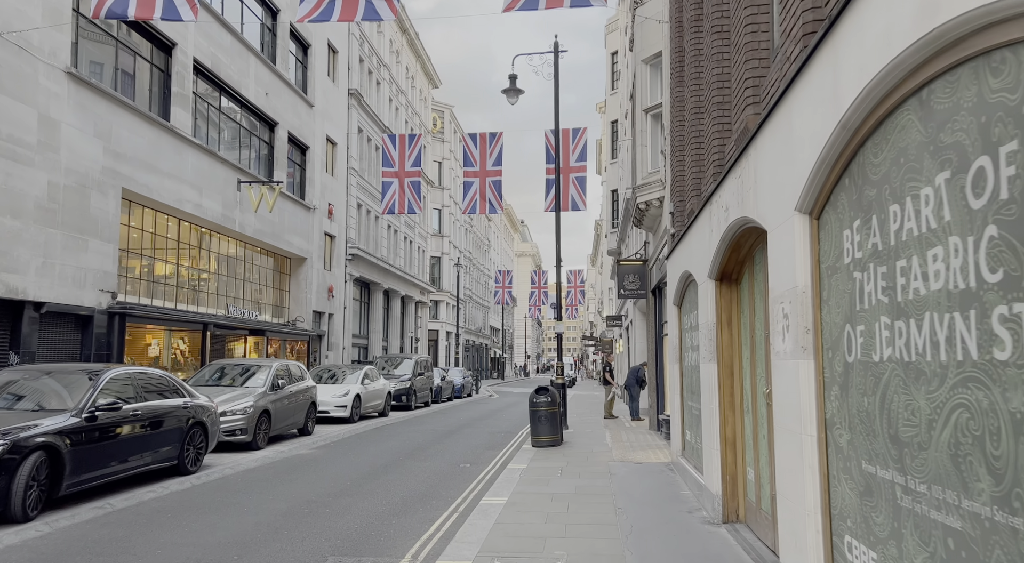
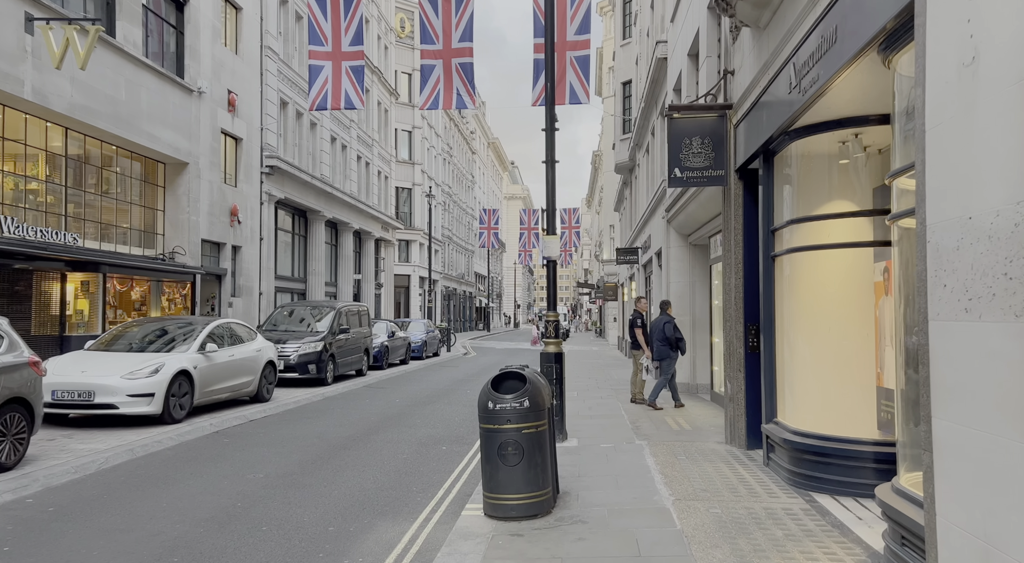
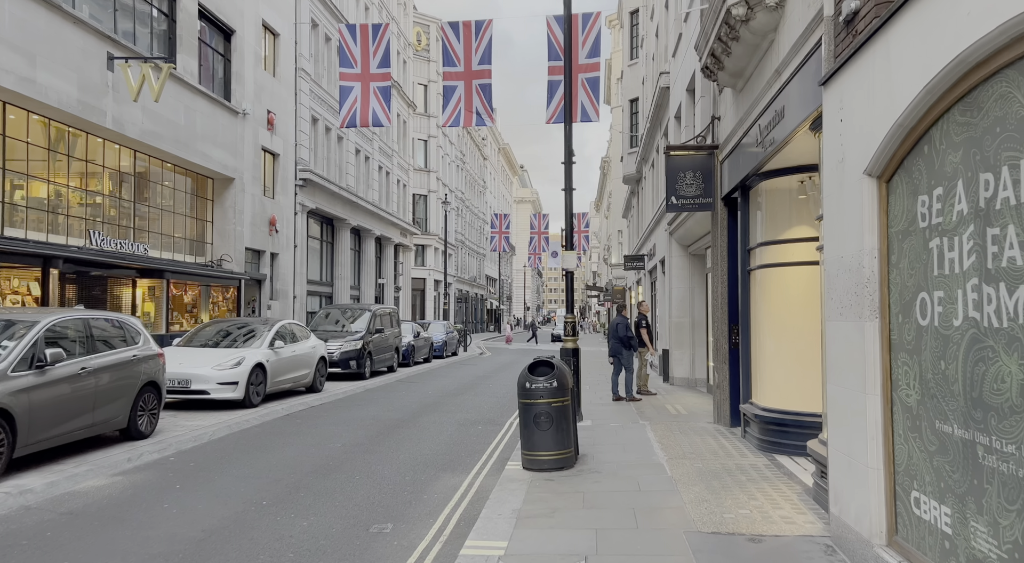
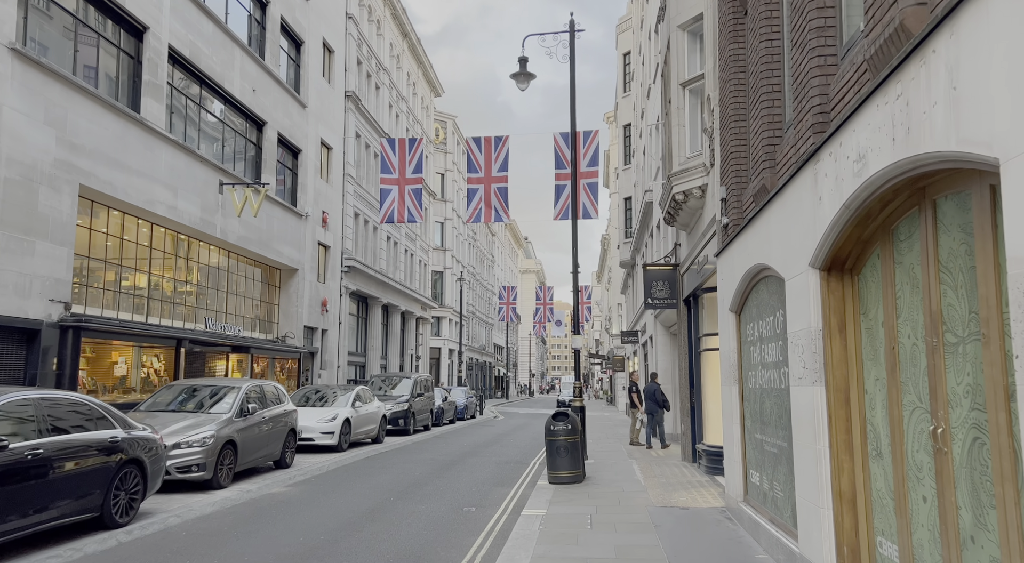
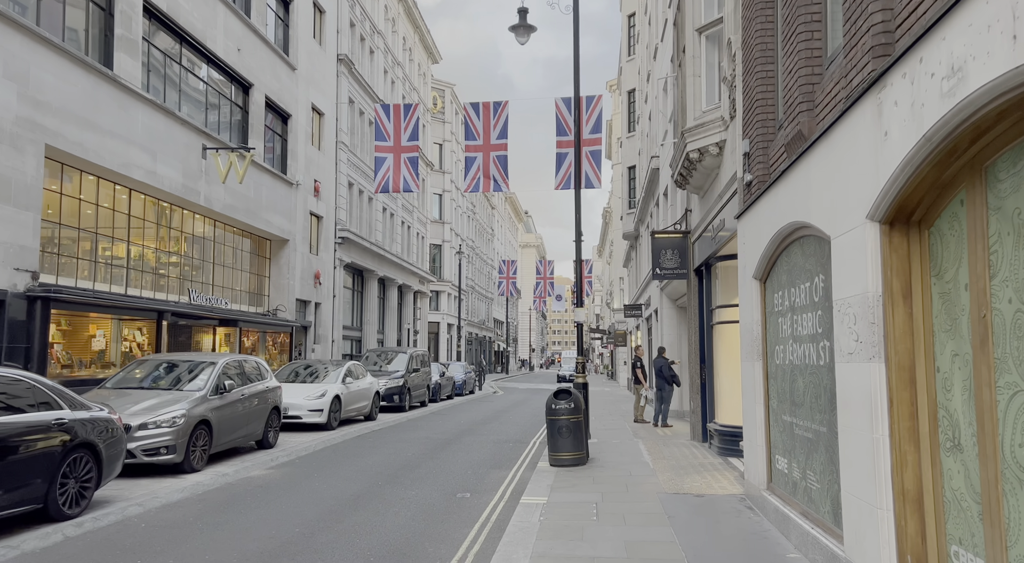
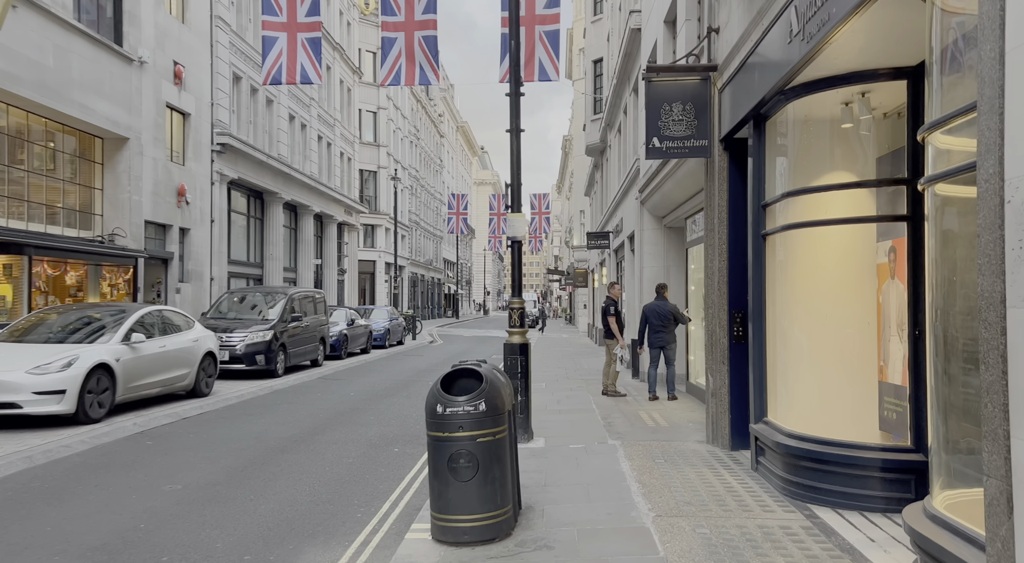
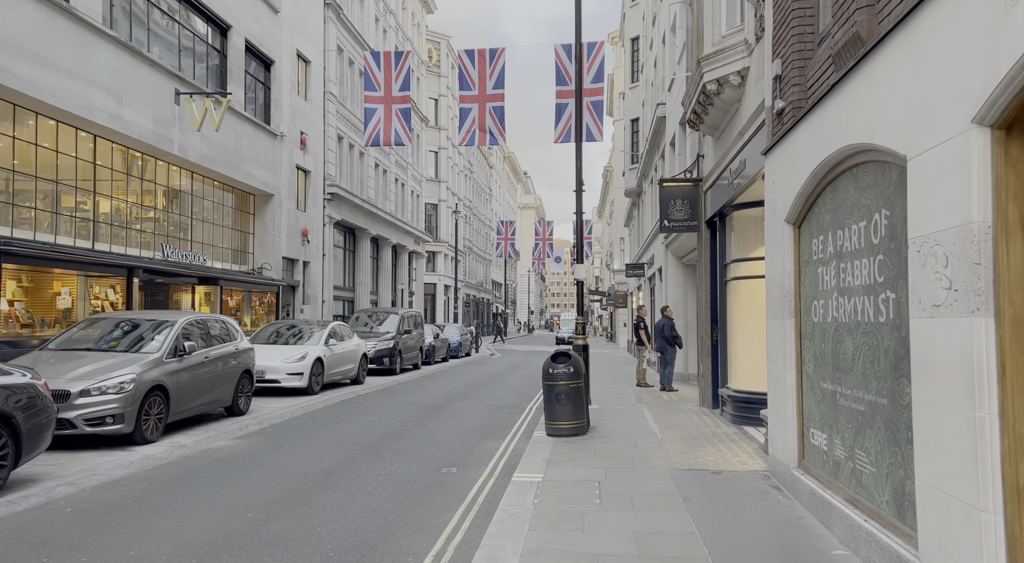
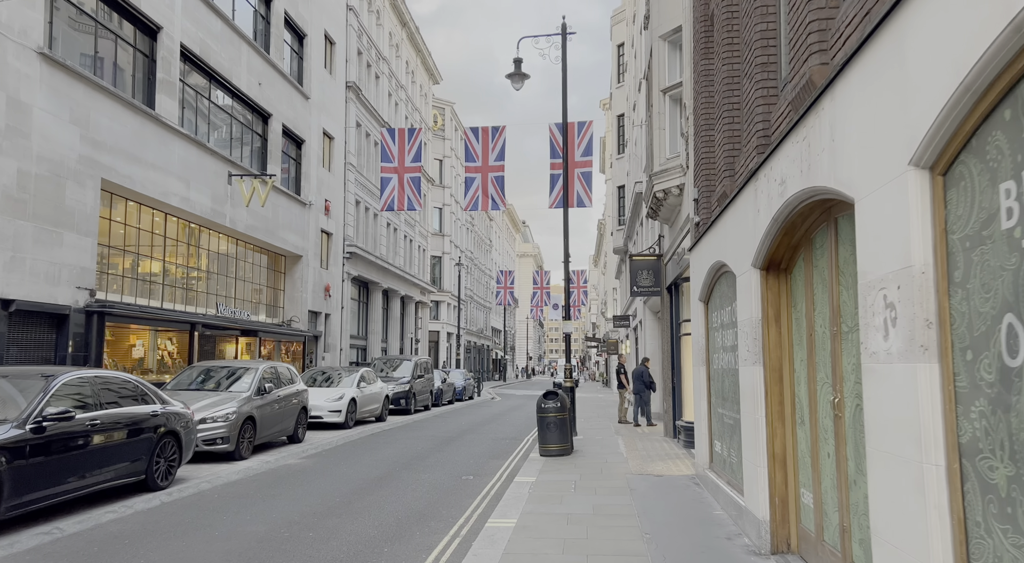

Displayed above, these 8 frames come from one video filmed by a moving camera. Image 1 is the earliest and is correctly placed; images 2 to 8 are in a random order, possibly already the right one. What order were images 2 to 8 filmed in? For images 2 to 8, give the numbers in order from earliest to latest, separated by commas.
8, 4, 5, 7, 3, 2, 6
